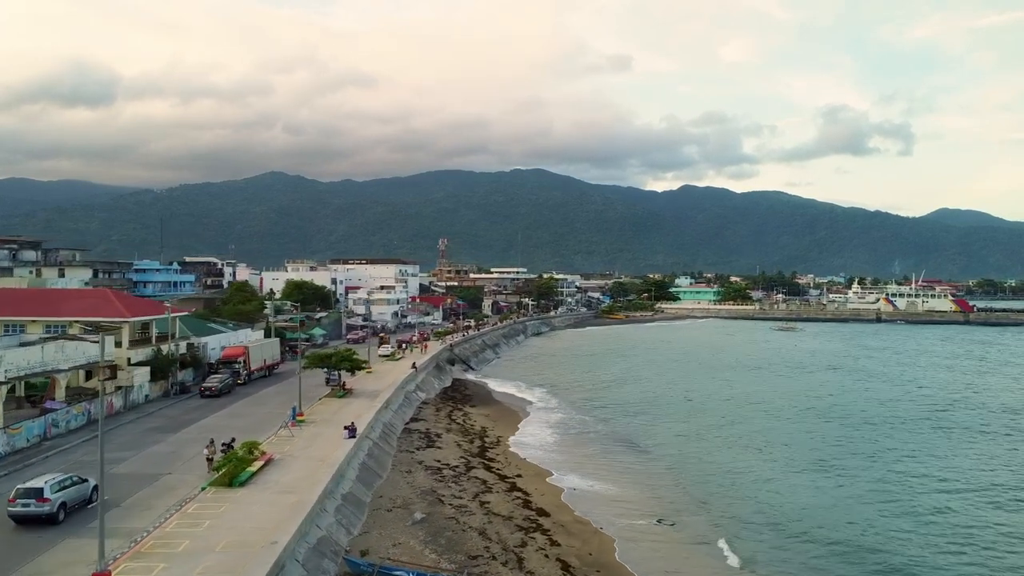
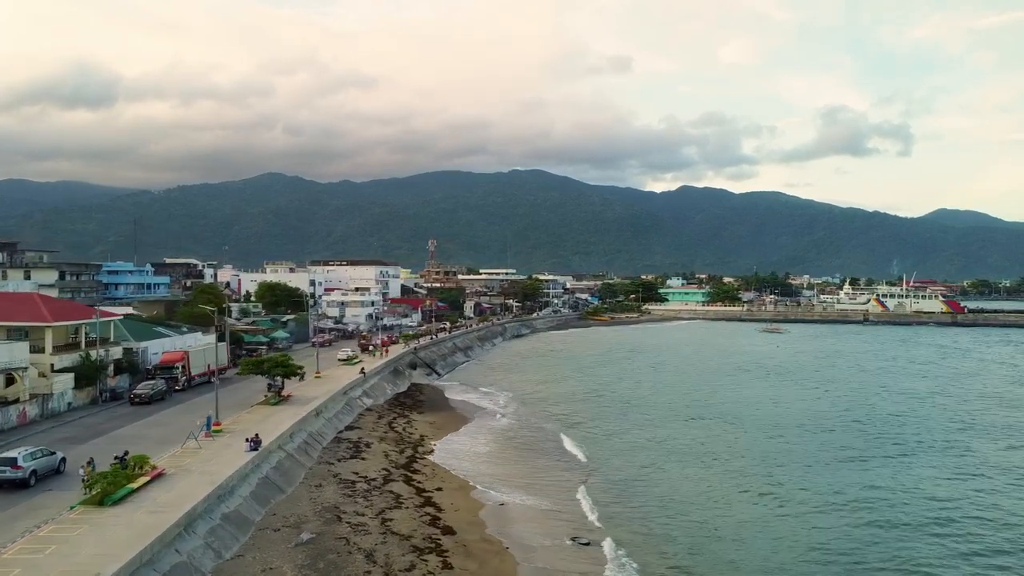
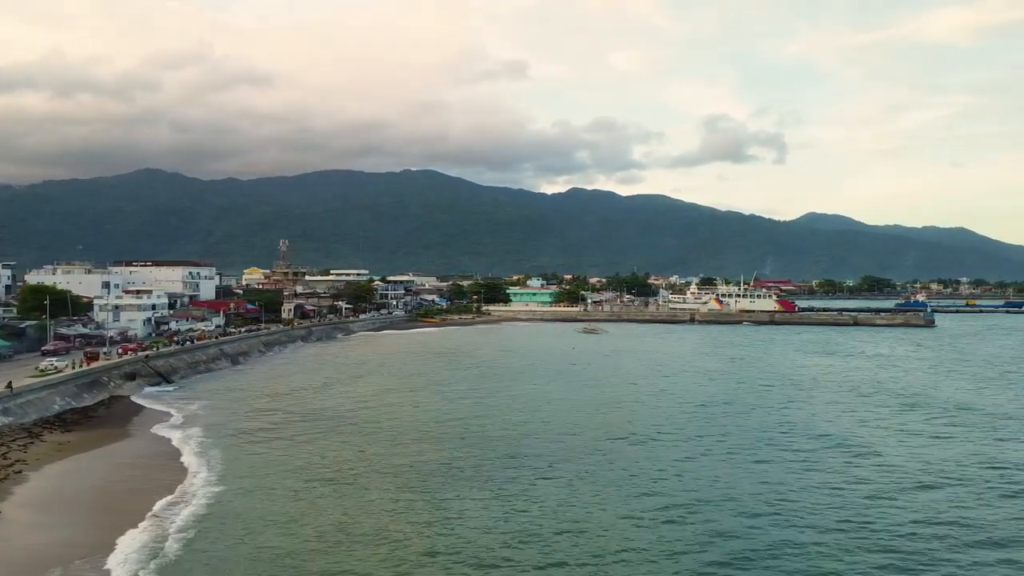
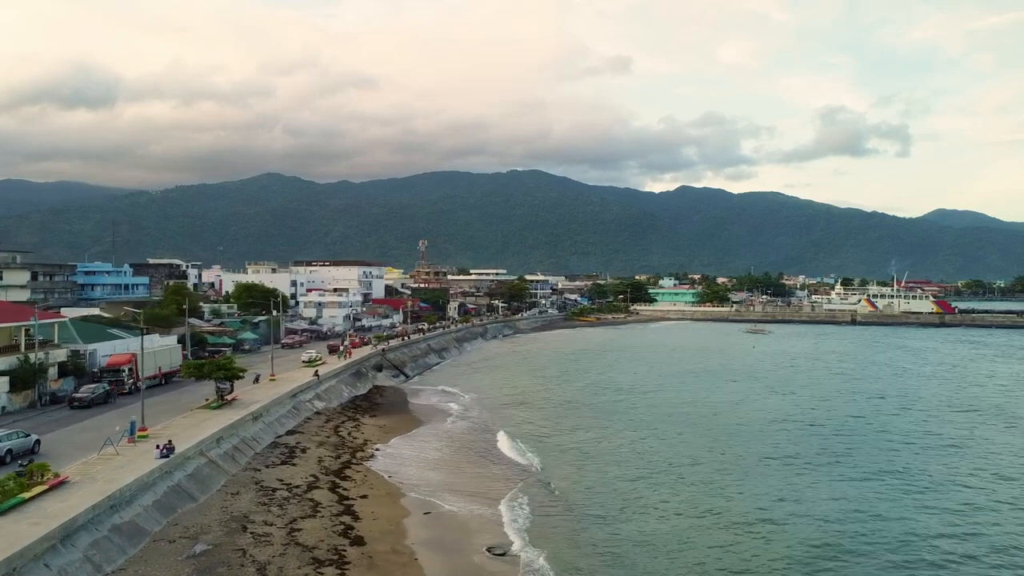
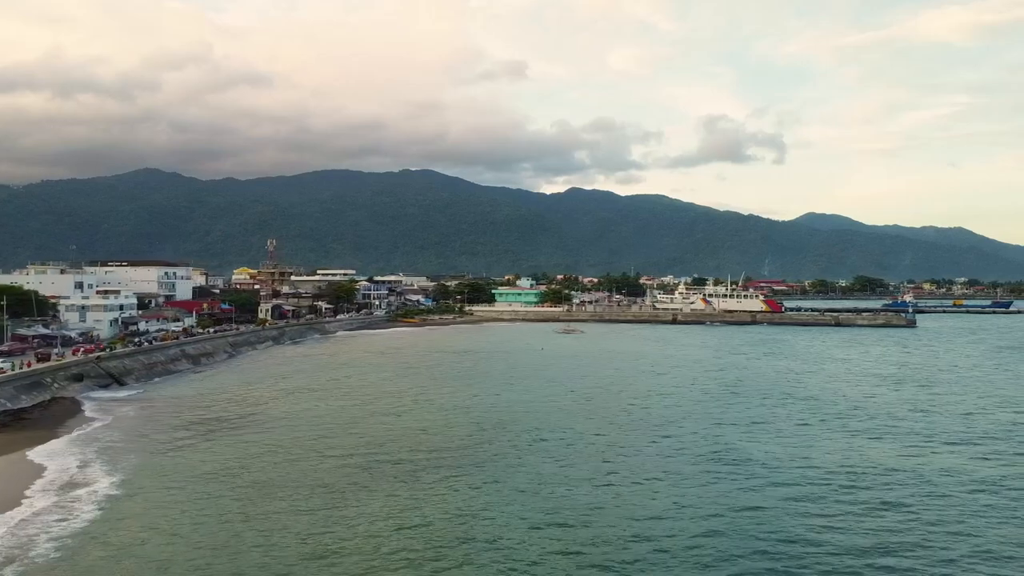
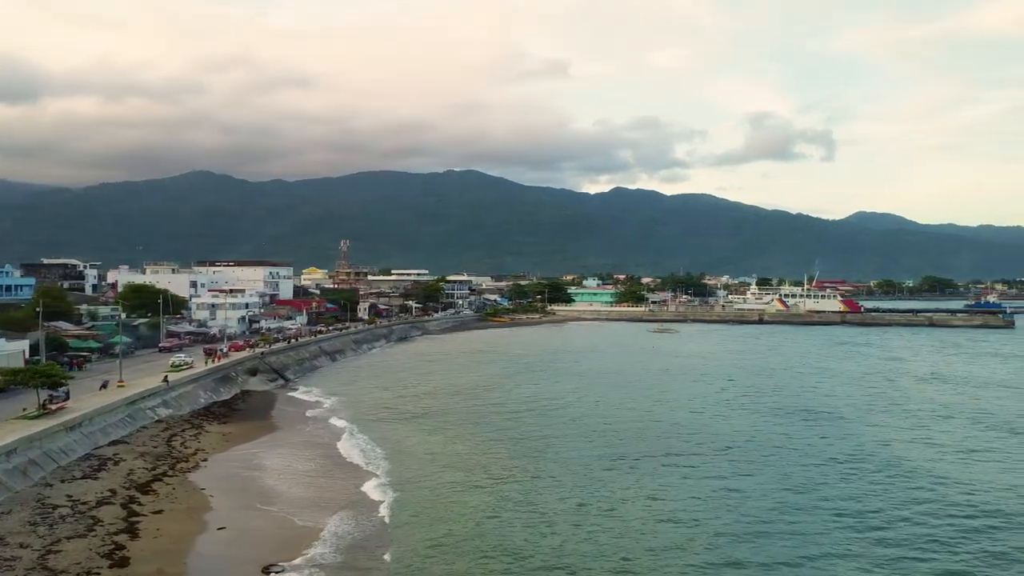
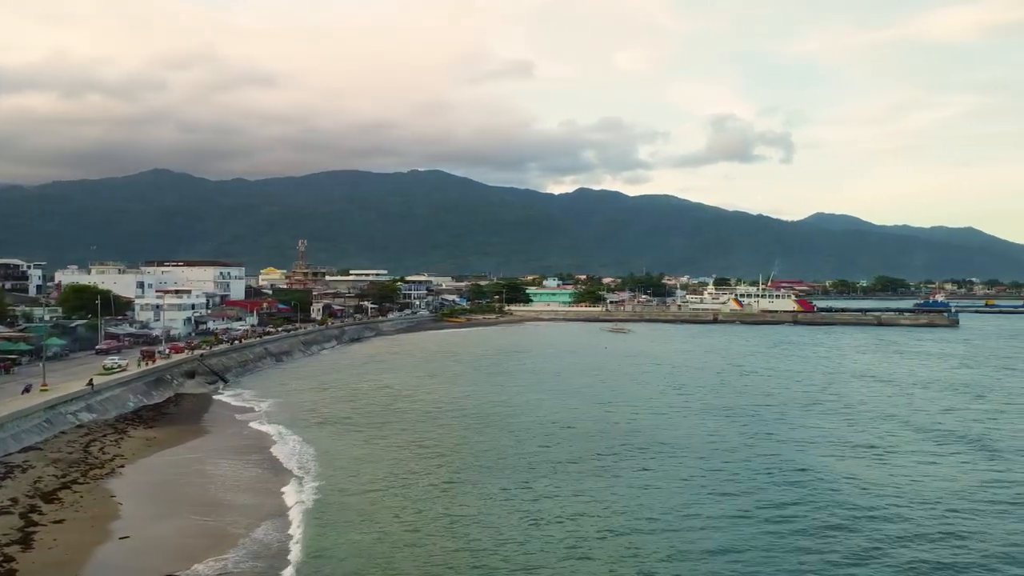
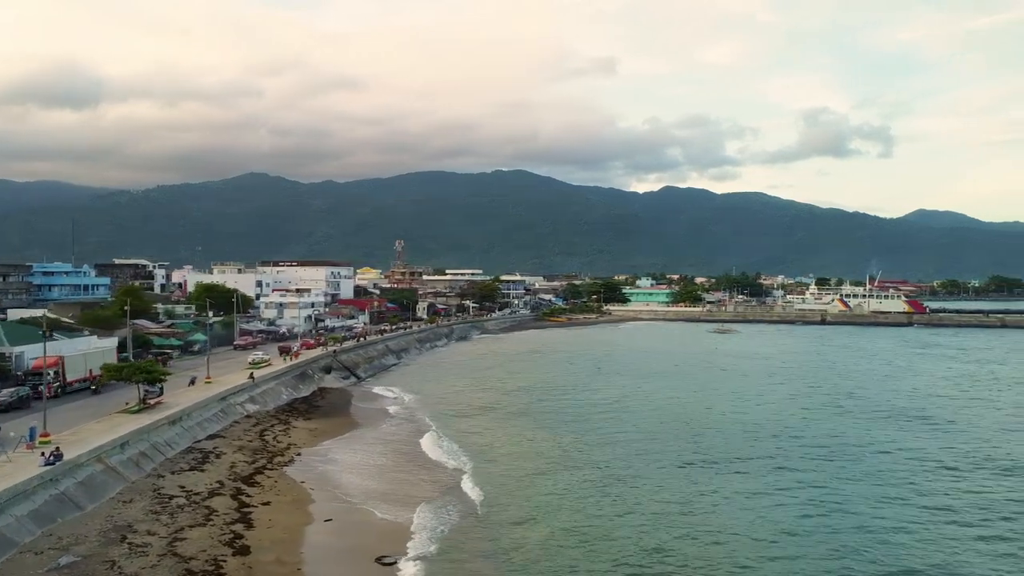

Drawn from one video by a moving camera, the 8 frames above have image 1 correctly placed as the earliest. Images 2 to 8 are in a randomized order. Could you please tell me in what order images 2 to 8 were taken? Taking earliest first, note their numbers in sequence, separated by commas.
2, 4, 8, 6, 7, 3, 5
